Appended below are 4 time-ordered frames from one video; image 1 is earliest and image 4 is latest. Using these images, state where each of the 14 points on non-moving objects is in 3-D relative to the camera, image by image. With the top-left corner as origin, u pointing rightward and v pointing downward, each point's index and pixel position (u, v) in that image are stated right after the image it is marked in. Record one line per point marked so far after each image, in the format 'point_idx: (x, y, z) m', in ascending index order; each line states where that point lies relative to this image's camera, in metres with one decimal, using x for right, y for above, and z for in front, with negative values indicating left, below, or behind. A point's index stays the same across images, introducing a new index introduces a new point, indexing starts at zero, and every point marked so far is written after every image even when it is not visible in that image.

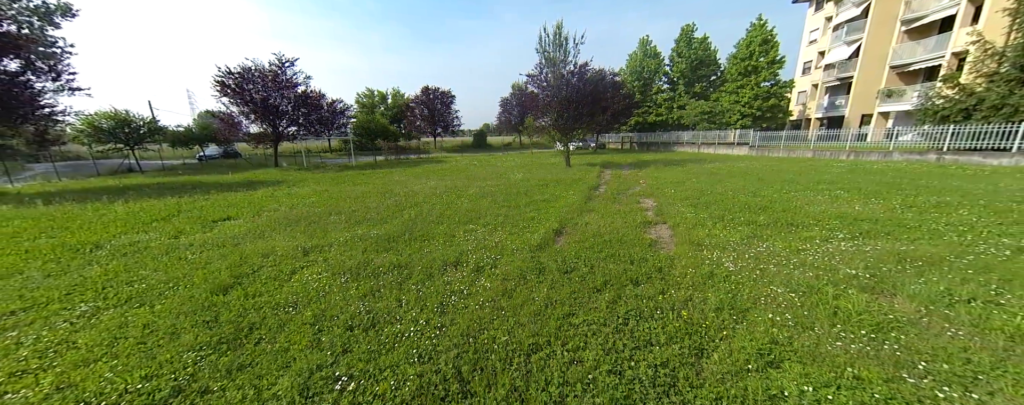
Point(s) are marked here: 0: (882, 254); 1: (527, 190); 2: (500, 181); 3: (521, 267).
0: (+4.7, -0.7, +3.9) m
1: (+0.5, +0.4, +10.6) m
2: (-0.6, +0.9, +12.8) m
3: (+0.1, -0.9, +4.2) m
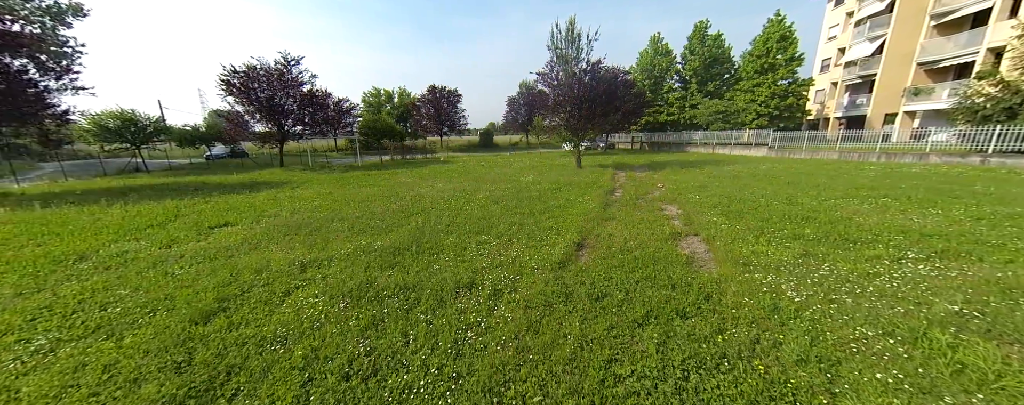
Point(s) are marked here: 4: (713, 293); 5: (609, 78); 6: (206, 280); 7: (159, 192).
0: (+5.0, -0.9, +3.3) m
1: (+0.9, +0.2, +10.0) m
2: (-0.2, +0.7, +12.3) m
3: (+0.4, -1.1, +3.7) m
4: (+2.2, -1.0, +3.4) m
5: (+5.1, +6.6, +16.2) m
6: (-4.4, -1.1, +4.4) m
7: (-14.7, +0.4, +12.7) m
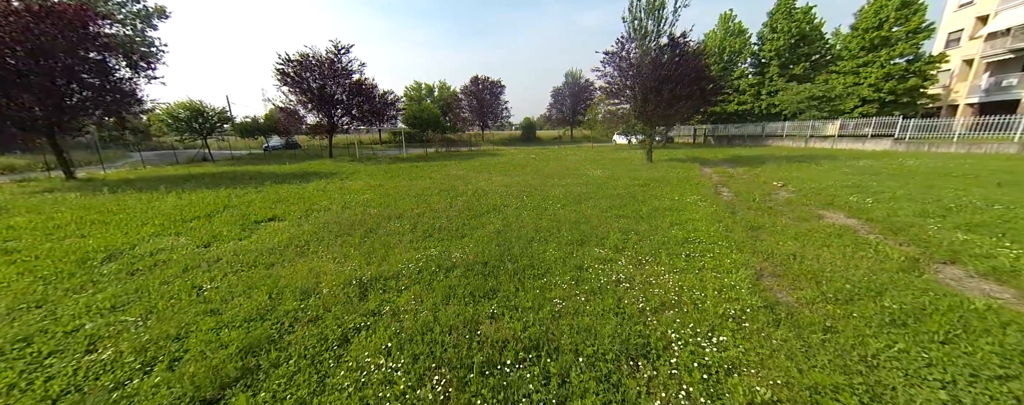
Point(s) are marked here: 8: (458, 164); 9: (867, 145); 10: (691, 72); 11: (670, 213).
0: (+6.4, -1.0, +1.0) m
1: (+3.1, +0.3, +8.1) m
2: (+2.3, +0.8, +10.5) m
3: (+1.9, -1.1, +1.9) m
4: (+3.7, -1.1, +1.4) m
5: (+8.2, +6.6, +13.6) m
6: (-2.8, -1.0, +3.1) m
7: (-12.1, +0.9, +12.4) m
8: (-3.0, +2.2, +16.9) m
9: (+19.9, +3.5, +18.4) m
10: (+7.8, +5.7, +13.4) m
11: (+3.2, -0.2, +6.1) m
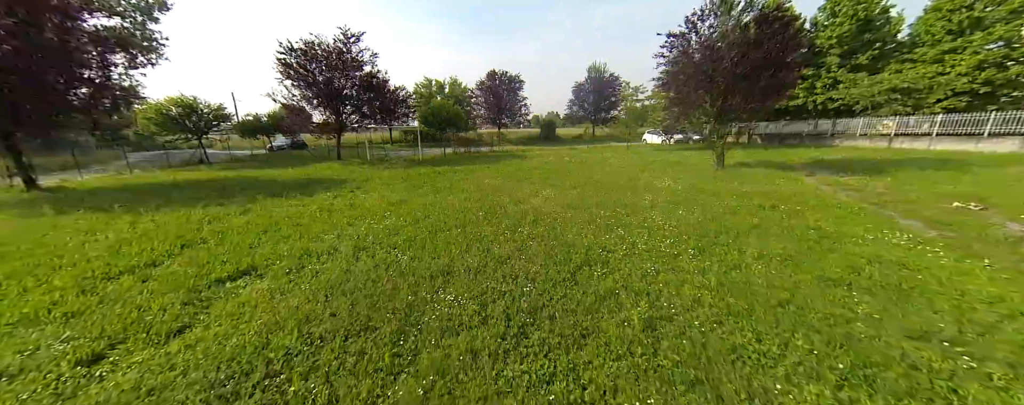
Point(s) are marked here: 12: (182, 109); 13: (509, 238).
0: (+7.9, -1.7, -1.8) m
1: (+4.7, -0.4, +5.4) m
2: (+4.0, +0.2, +7.8) m
3: (+3.3, -1.8, -0.8) m
4: (+5.1, -1.8, -1.3) m
5: (+9.9, +6.0, +10.8) m
6: (-1.3, -1.7, +0.5) m
7: (-10.4, +0.3, +10.1) m
8: (-1.2, +1.6, +14.4) m
9: (+21.8, +2.9, +15.4) m
10: (+9.6, +5.1, +10.6) m
11: (+4.7, -0.8, +3.5) m
12: (-21.5, +6.1, +20.0) m
13: (0.0, -0.6, +5.0) m
